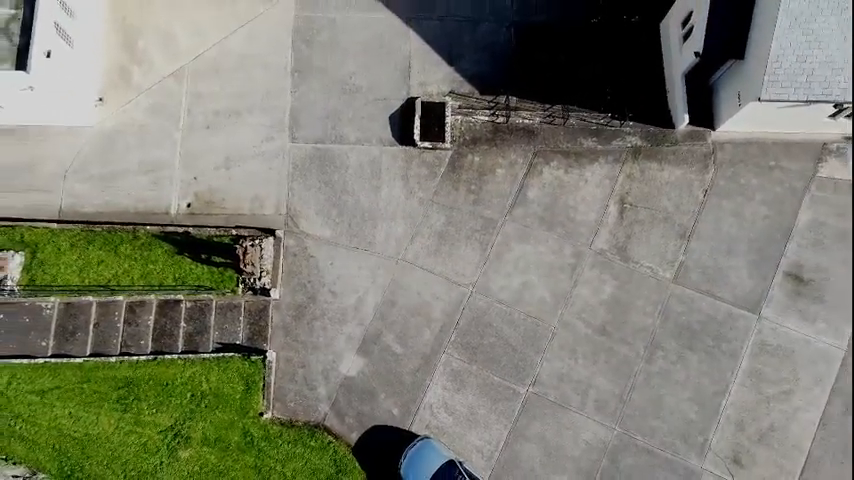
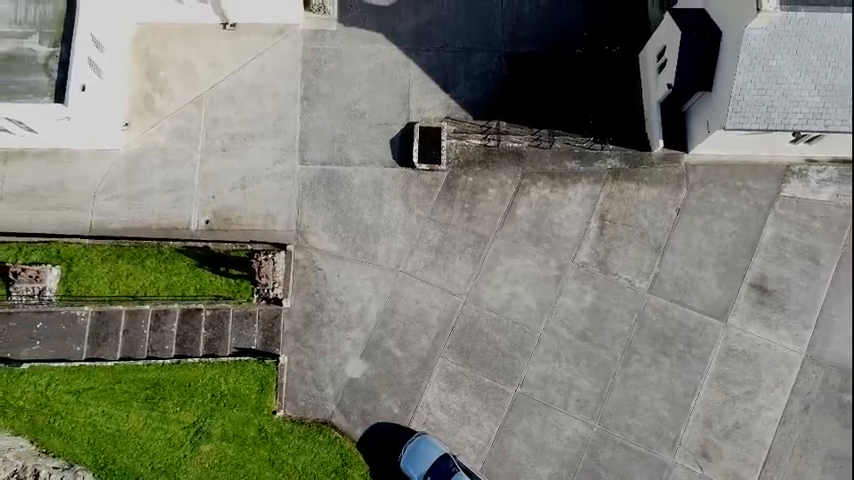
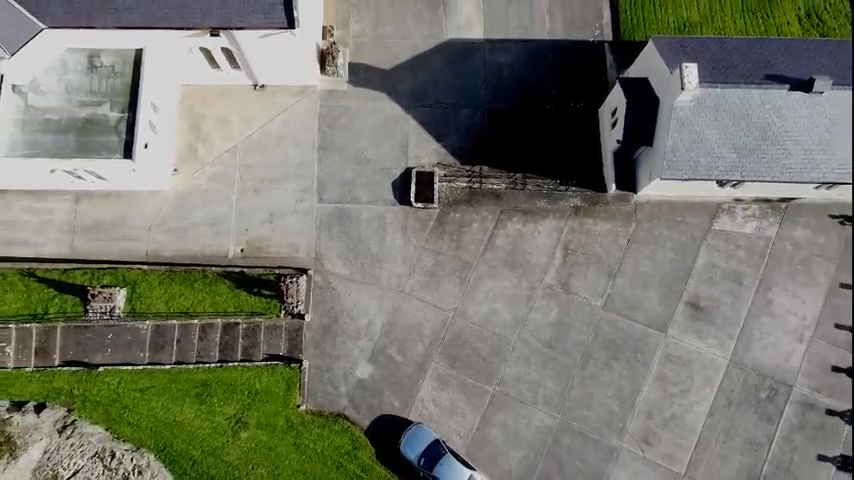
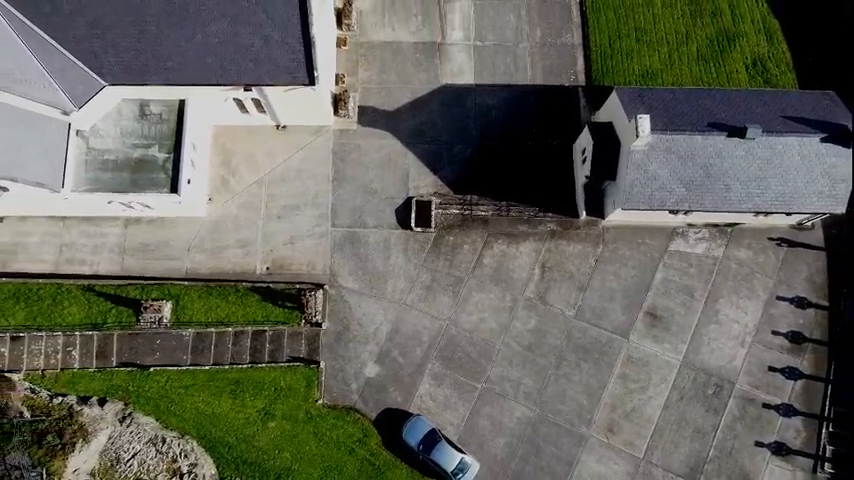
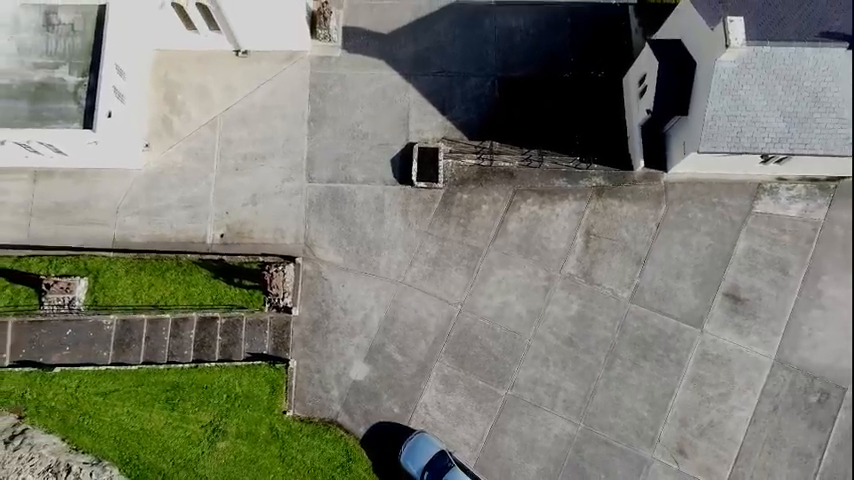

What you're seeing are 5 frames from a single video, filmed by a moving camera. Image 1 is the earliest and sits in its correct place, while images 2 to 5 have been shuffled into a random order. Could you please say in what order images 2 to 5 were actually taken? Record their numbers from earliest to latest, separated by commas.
2, 5, 3, 4
